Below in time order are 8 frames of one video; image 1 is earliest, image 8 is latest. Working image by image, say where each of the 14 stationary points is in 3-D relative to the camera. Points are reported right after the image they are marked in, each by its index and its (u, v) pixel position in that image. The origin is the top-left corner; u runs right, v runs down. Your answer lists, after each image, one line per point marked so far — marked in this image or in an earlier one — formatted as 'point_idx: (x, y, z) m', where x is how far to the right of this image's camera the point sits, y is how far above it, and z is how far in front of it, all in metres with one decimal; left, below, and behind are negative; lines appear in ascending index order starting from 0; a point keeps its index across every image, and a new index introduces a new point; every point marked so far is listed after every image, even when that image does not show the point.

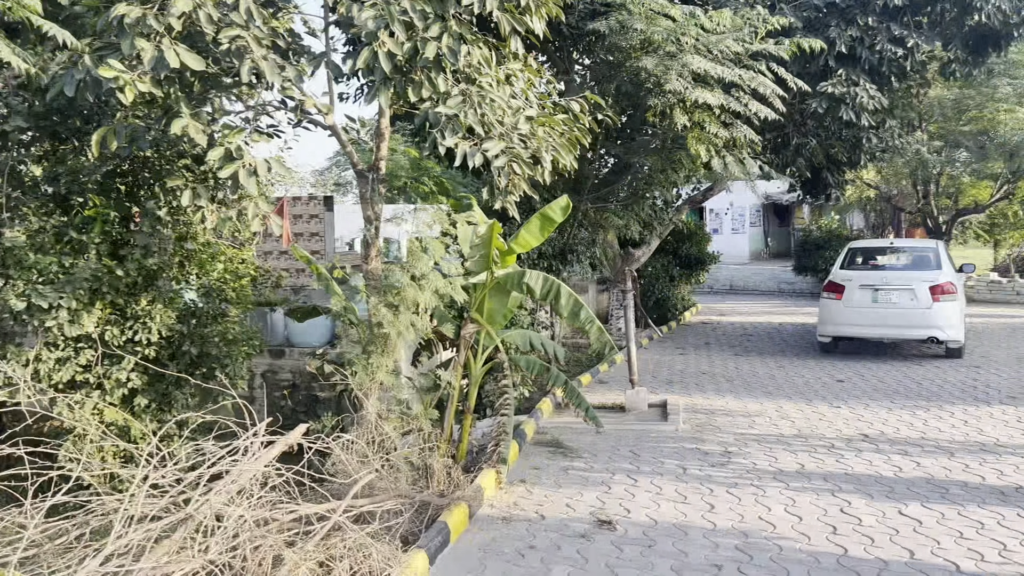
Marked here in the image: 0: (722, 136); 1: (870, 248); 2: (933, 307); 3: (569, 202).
0: (+2.2, +1.6, +8.6) m
1: (+5.1, +0.6, +11.9) m
2: (+5.5, -0.3, +10.8) m
3: (+0.4, +0.7, +6.4) m
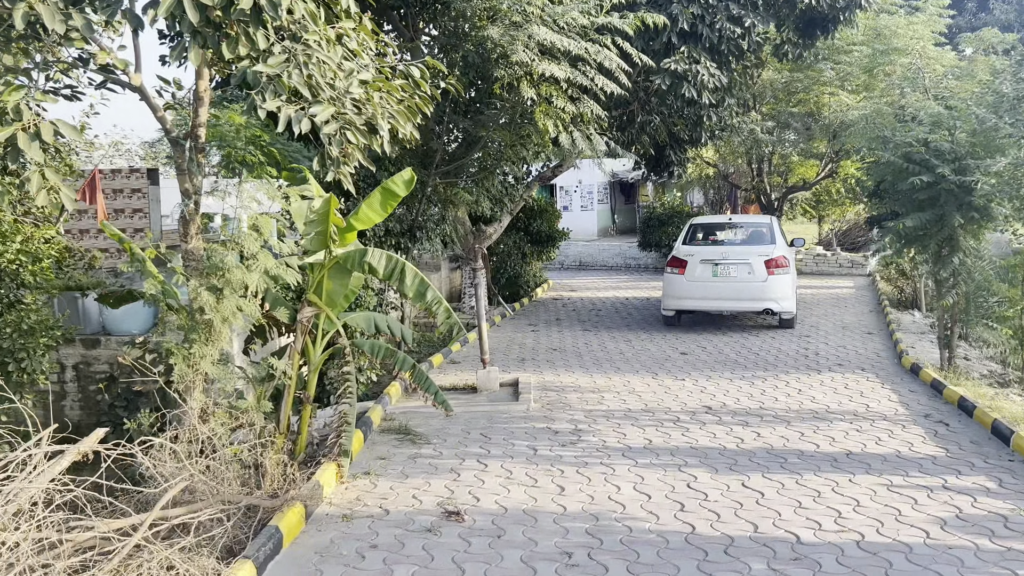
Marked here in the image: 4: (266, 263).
0: (+0.6, +1.8, +8.5) m
1: (+2.9, +0.9, +12.2) m
2: (+3.5, +0.1, +11.2) m
3: (-0.7, +0.8, +6.1) m
4: (-1.6, +0.2, +5.5) m
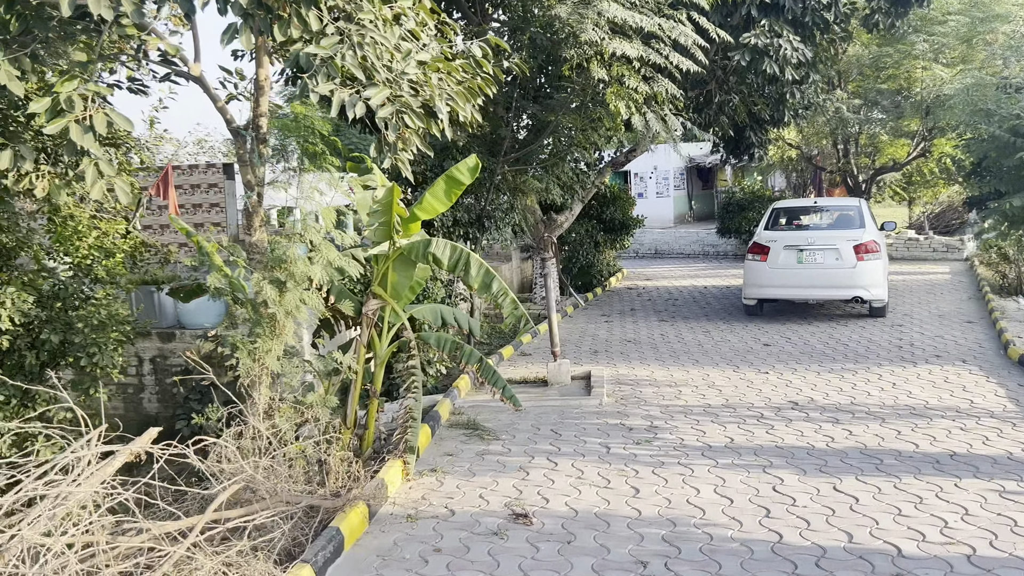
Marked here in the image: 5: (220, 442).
0: (+1.3, +1.9, +8.1) m
1: (+3.9, +1.1, +11.6) m
2: (+4.4, +0.3, +10.6) m
3: (-0.2, +0.9, +5.8) m
4: (-1.2, +0.2, +5.3) m
5: (-1.5, -0.8, +4.1) m
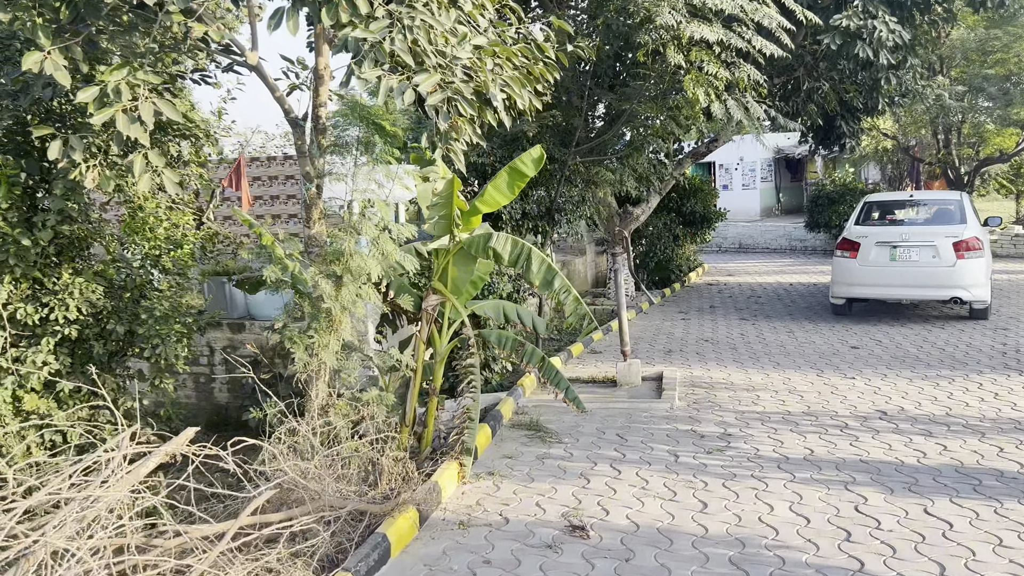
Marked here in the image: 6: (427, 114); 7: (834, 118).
0: (+1.9, +2.0, +7.7) m
1: (+4.9, +1.1, +10.9) m
2: (+5.3, +0.3, +9.9) m
3: (+0.2, +0.9, +5.6) m
4: (-0.8, +0.2, +5.2) m
5: (-1.2, -0.7, +4.0) m
6: (-0.4, +0.8, +3.9) m
7: (+4.8, +2.5, +12.3) m
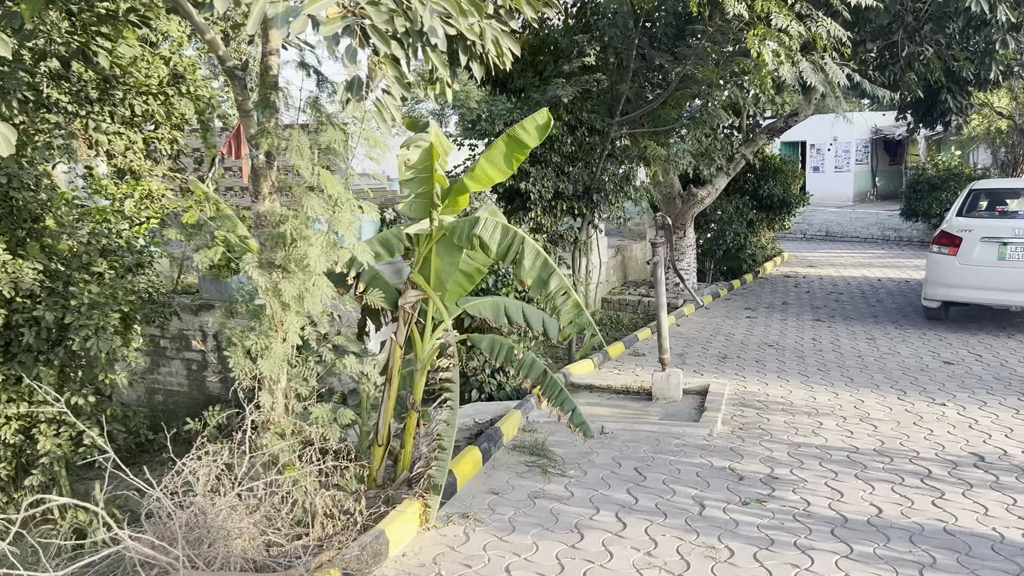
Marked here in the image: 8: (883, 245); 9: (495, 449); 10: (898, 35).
0: (+2.2, +1.9, +6.4) m
1: (+5.4, +1.1, +9.3) m
2: (+5.7, +0.2, +8.3) m
3: (+0.2, +0.9, +4.5) m
4: (-0.8, +0.3, +4.2) m
5: (-1.4, -0.7, +3.1) m
6: (-0.6, +0.8, +2.8) m
7: (+5.5, +2.5, +10.6) m
8: (+8.3, +1.0, +18.6) m
9: (-0.1, -1.0, +5.2) m
10: (+4.2, +2.8, +9.0) m
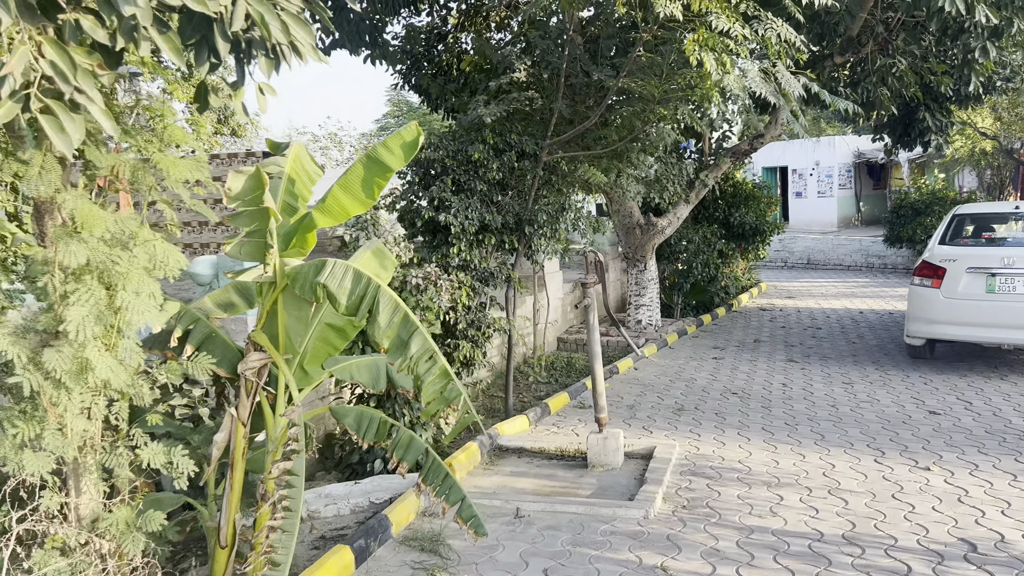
0: (+1.5, +1.6, +5.5) m
1: (+4.8, +0.7, +8.5) m
2: (+5.0, -0.1, +7.4) m
3: (-0.4, +0.7, +3.5) m
4: (-1.4, 0.0, +3.2) m
5: (-2.0, -1.0, +2.1) m
6: (-1.2, +0.6, +1.9) m
7: (+4.8, +2.1, +9.8) m
8: (+7.6, +0.3, +17.8) m
9: (-0.7, -1.3, +4.2) m
10: (+3.5, +2.4, +8.2) m
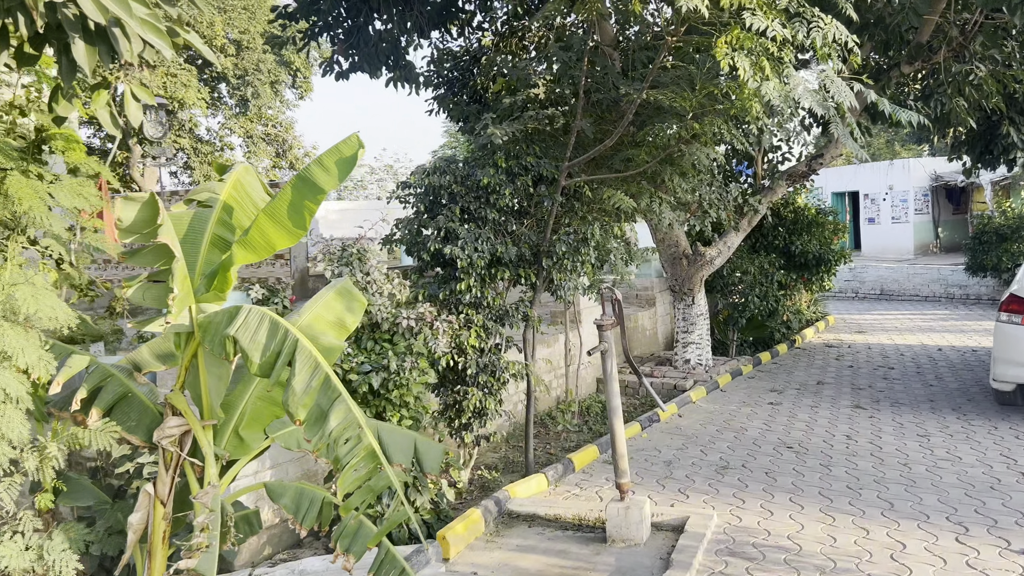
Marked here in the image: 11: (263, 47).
0: (+1.5, +1.4, +4.7) m
1: (+5.0, +0.4, +7.3) m
2: (+5.2, -0.4, +6.2) m
3: (-0.5, +0.5, +2.9) m
4: (-1.6, -0.2, +2.6) m
5: (-2.2, -1.1, +1.5) m
6: (-1.4, +0.4, +1.3) m
7: (+5.1, +1.7, +8.8) m
8: (+8.5, -0.3, +16.4) m
9: (-0.8, -1.5, +3.5) m
10: (+3.7, +2.1, +7.3) m
11: (-5.7, +5.6, +19.3) m
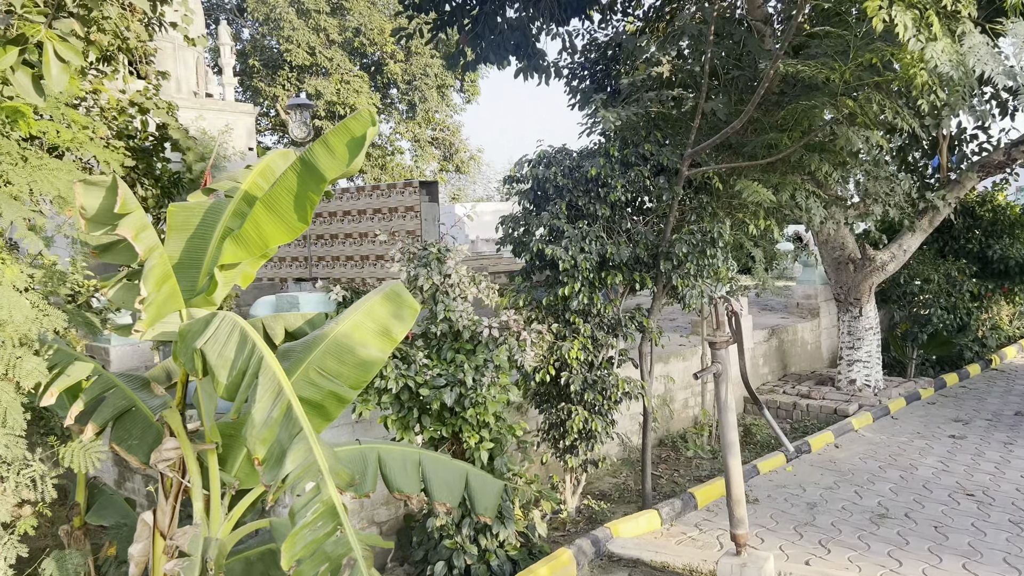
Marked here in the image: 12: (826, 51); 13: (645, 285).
0: (+2.0, +1.3, +3.7) m
1: (+5.9, +0.3, +5.6) m
2: (+5.8, -0.5, +4.4) m
3: (-0.4, +0.5, +2.3) m
4: (-1.5, -0.2, +2.3) m
5: (-2.4, -1.1, +1.3) m
6: (-1.6, +0.5, +0.9) m
7: (+6.3, +1.6, +6.9) m
8: (+11.2, -0.6, +13.7) m
9: (-0.6, -1.5, +3.0) m
10: (+4.7, +2.0, +5.8) m
11: (-2.0, +5.6, +19.5) m
12: (+1.7, +1.3, +4.7) m
13: (+0.9, 0.0, +5.4) m
